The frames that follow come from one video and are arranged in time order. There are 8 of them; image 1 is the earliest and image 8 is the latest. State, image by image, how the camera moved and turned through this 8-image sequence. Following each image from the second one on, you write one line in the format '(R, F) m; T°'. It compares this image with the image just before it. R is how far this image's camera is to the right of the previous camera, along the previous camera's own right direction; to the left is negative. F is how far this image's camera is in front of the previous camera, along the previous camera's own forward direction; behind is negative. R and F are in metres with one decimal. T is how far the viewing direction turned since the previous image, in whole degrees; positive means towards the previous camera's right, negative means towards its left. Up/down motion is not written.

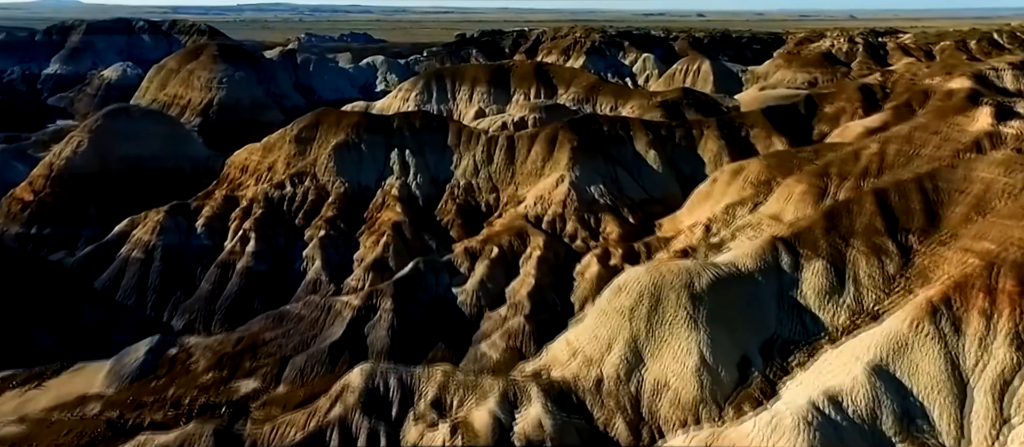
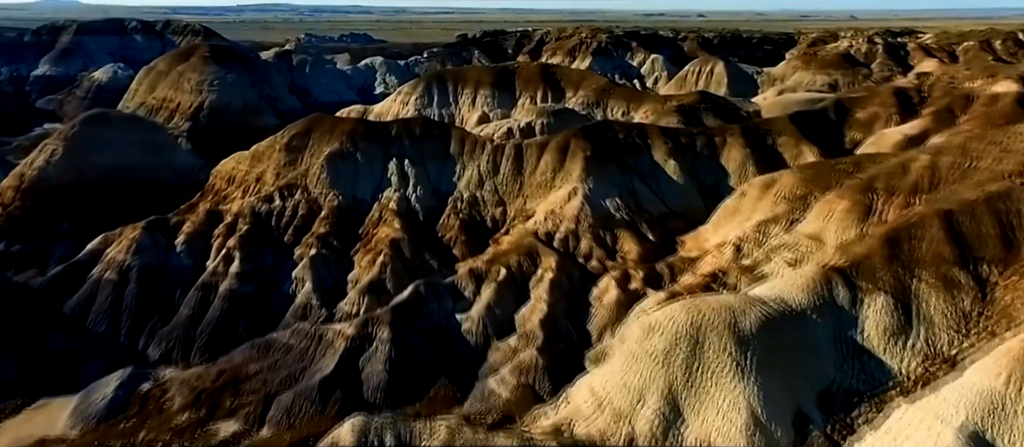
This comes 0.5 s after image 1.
(-0.4, +3.9) m; 0°
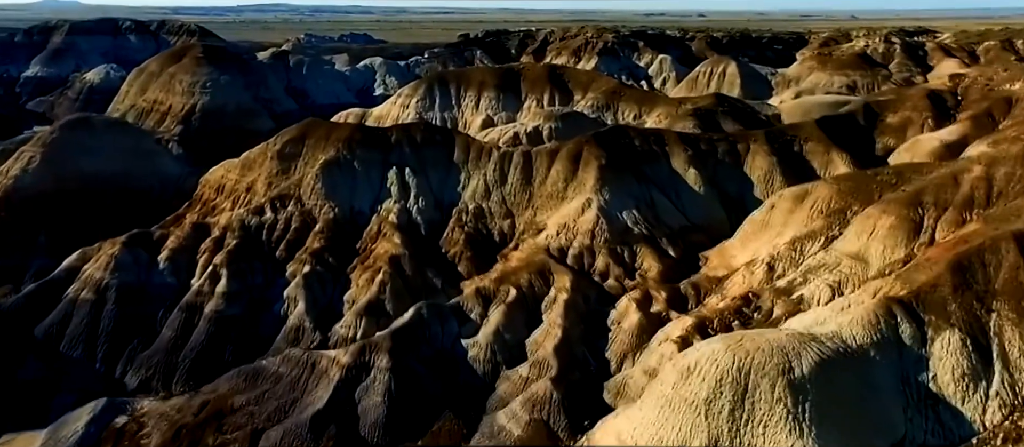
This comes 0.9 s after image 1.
(-0.4, +3.2) m; 0°
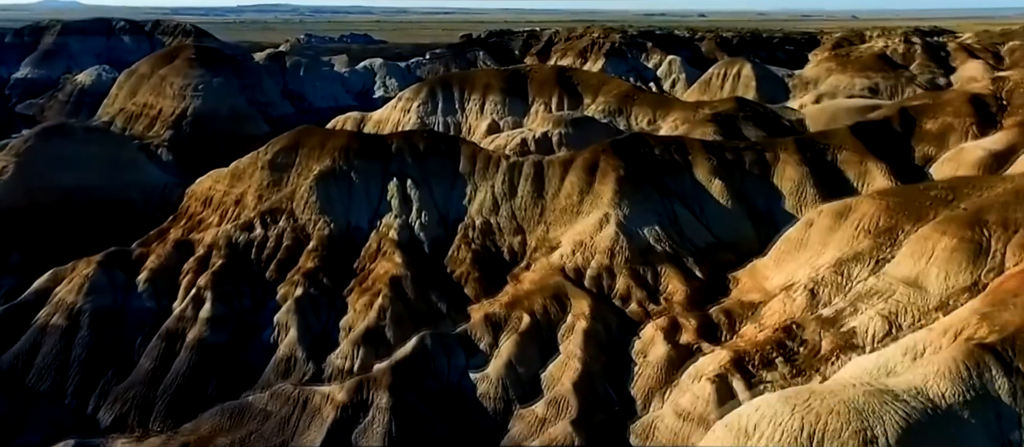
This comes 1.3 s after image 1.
(-0.4, +3.4) m; 0°
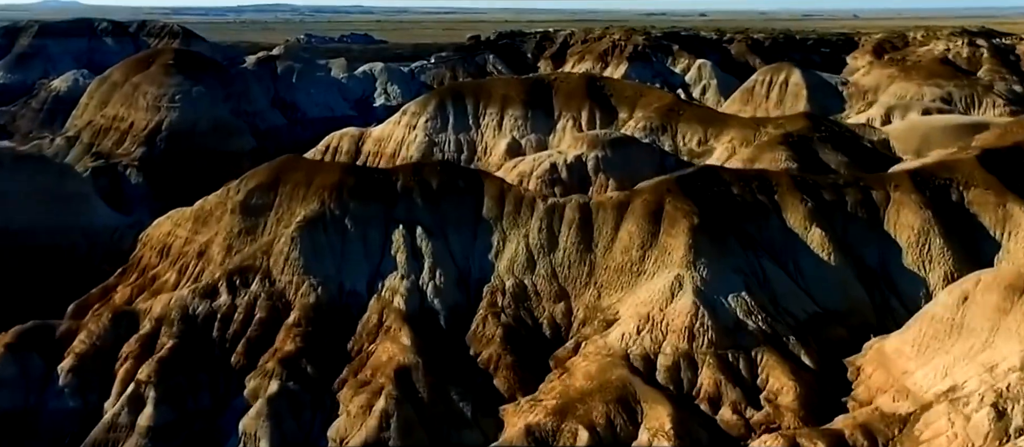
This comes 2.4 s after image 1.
(-1.2, +9.1) m; 0°
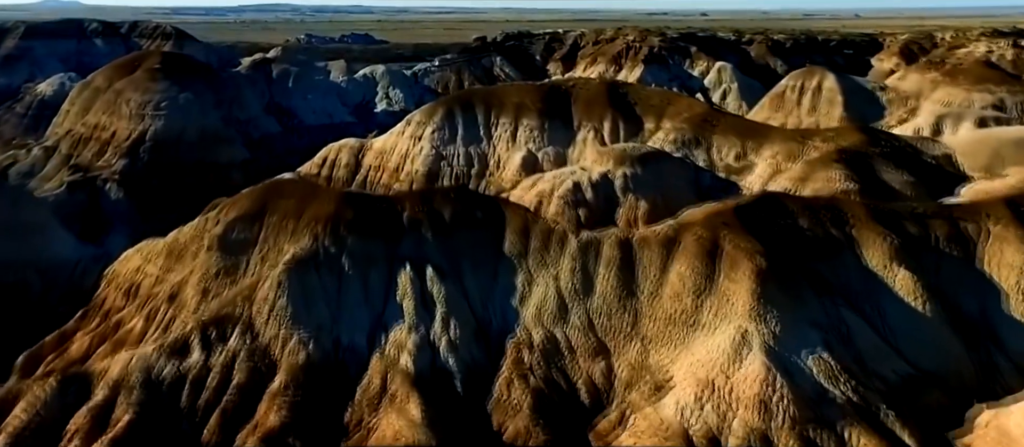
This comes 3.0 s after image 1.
(-0.7, +5.0) m; 0°
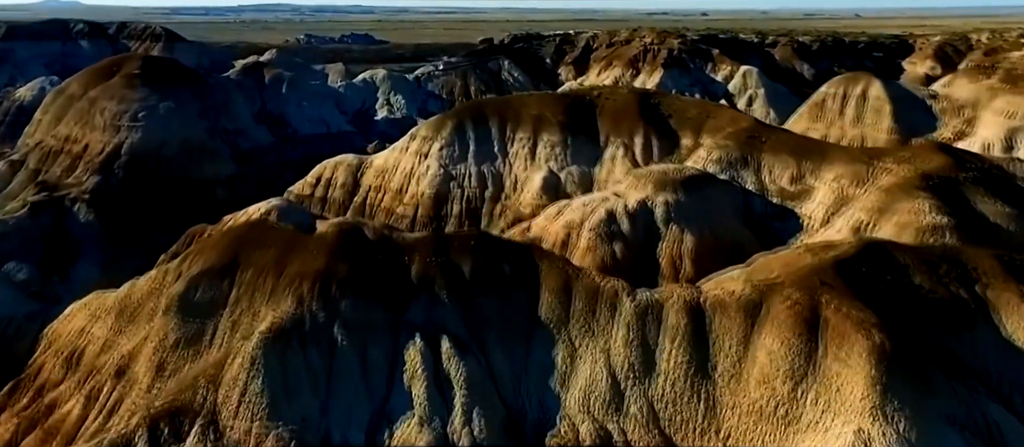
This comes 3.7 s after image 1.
(-0.8, +5.9) m; 0°
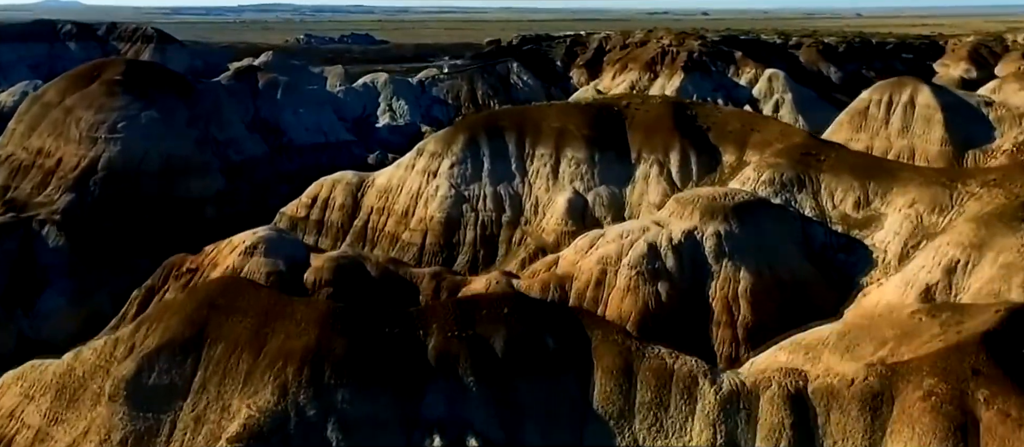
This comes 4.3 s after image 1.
(-0.8, +5.0) m; 0°
